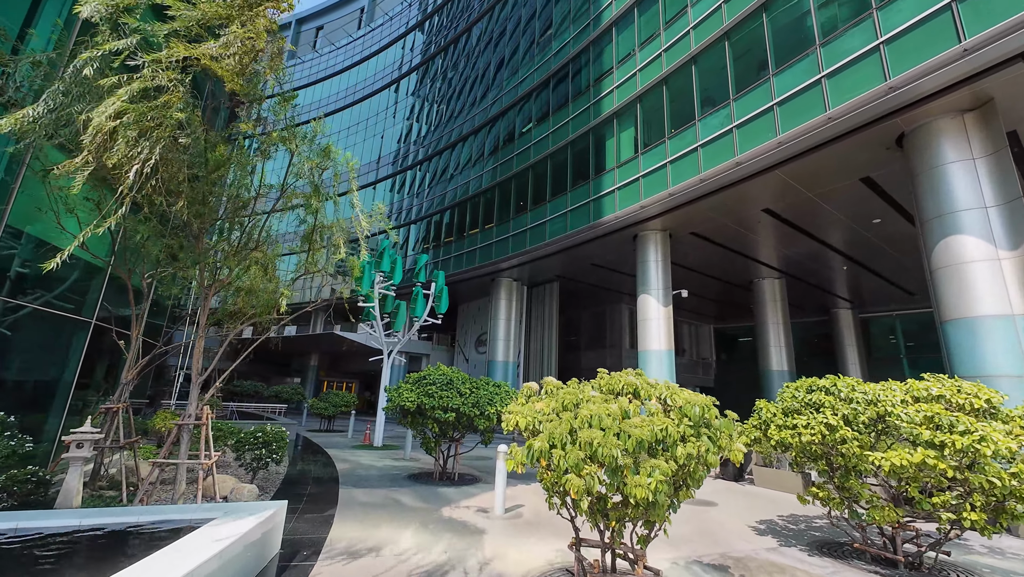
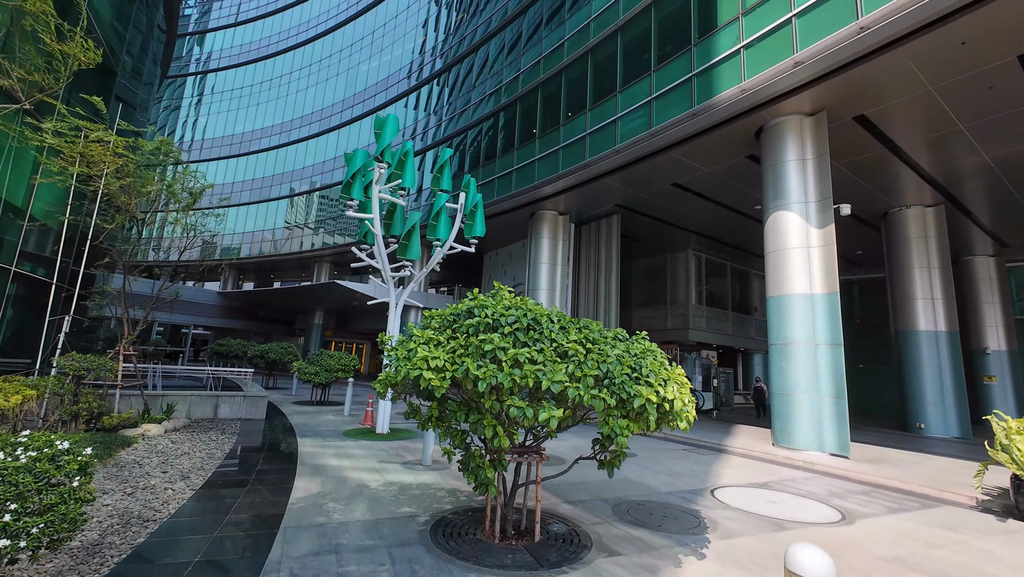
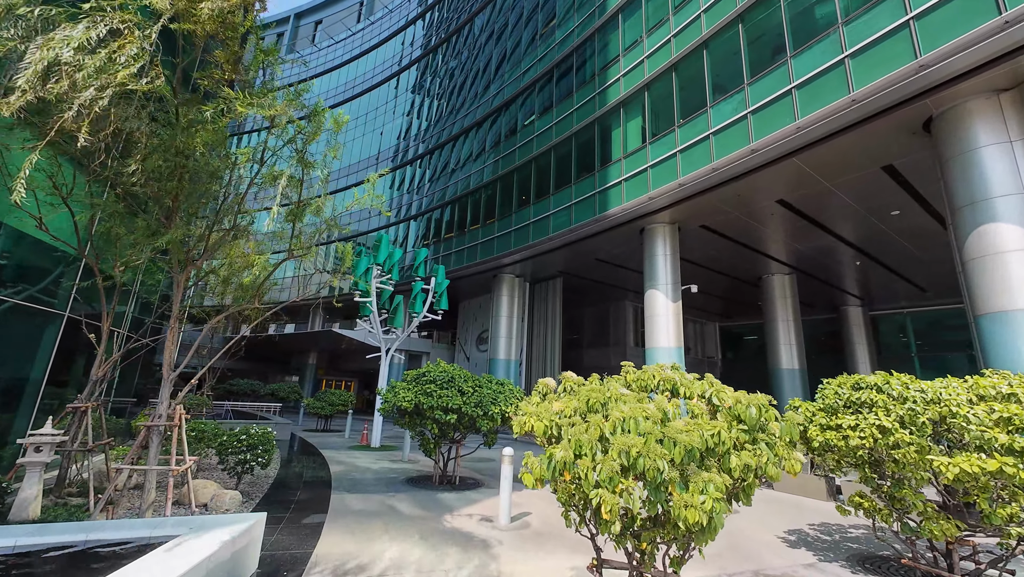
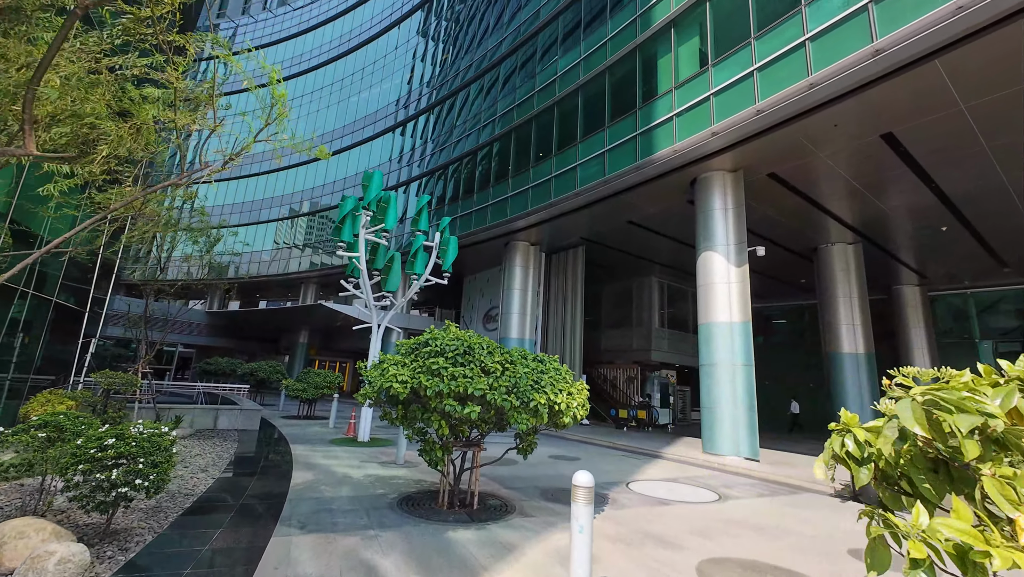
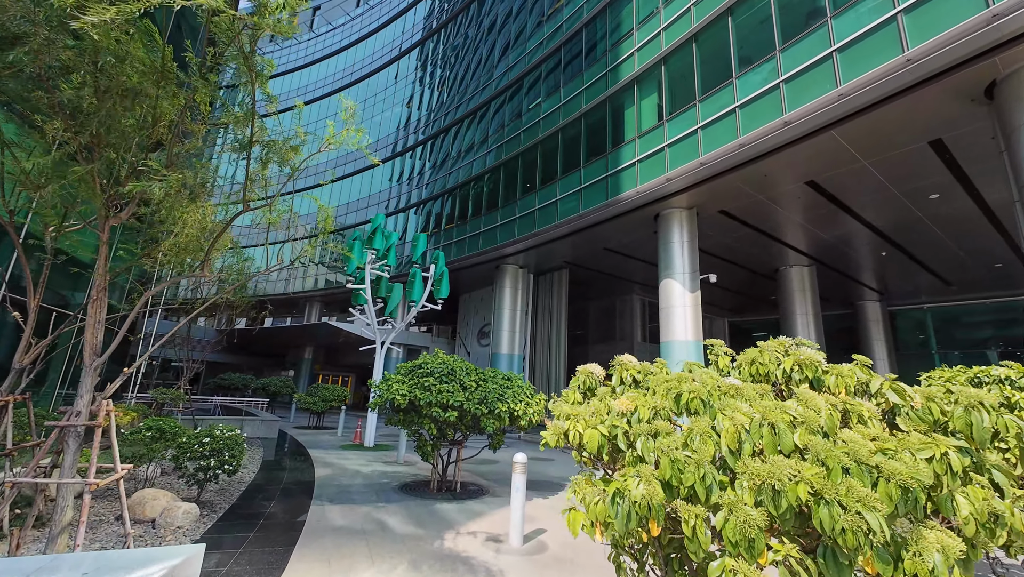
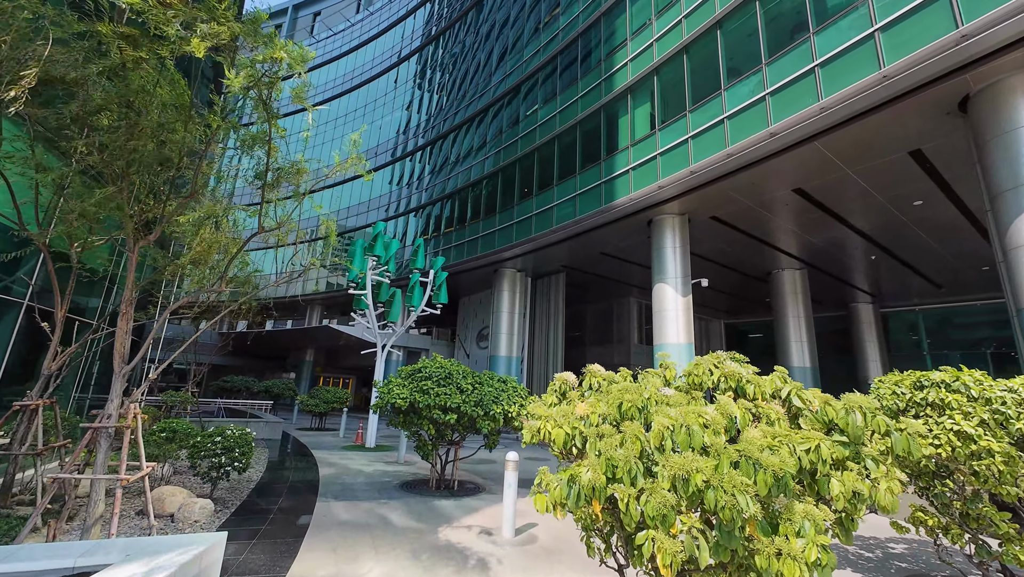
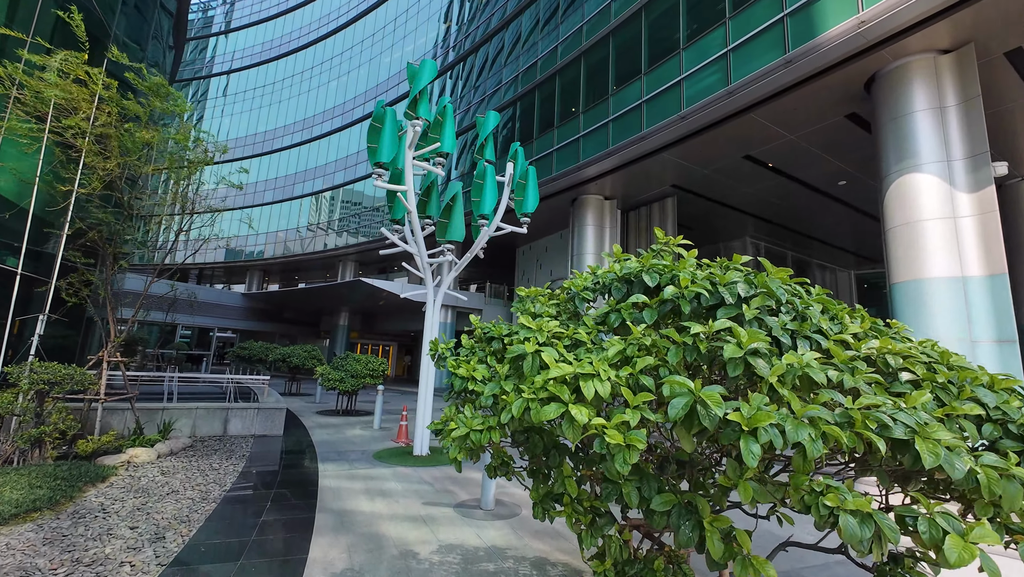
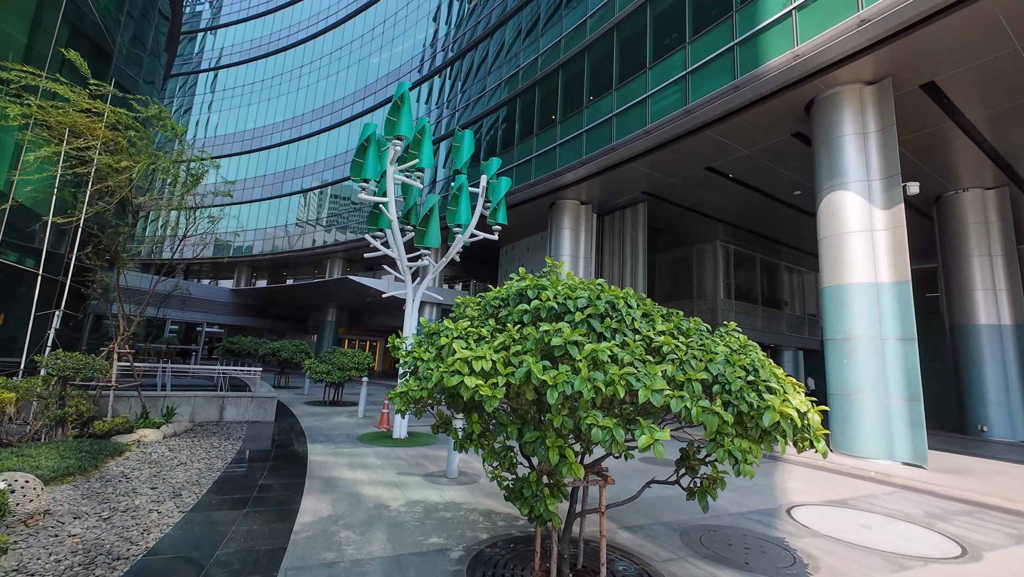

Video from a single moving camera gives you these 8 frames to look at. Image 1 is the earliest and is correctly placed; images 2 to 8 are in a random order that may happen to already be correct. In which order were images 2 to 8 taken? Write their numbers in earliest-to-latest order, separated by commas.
3, 6, 5, 4, 2, 8, 7
